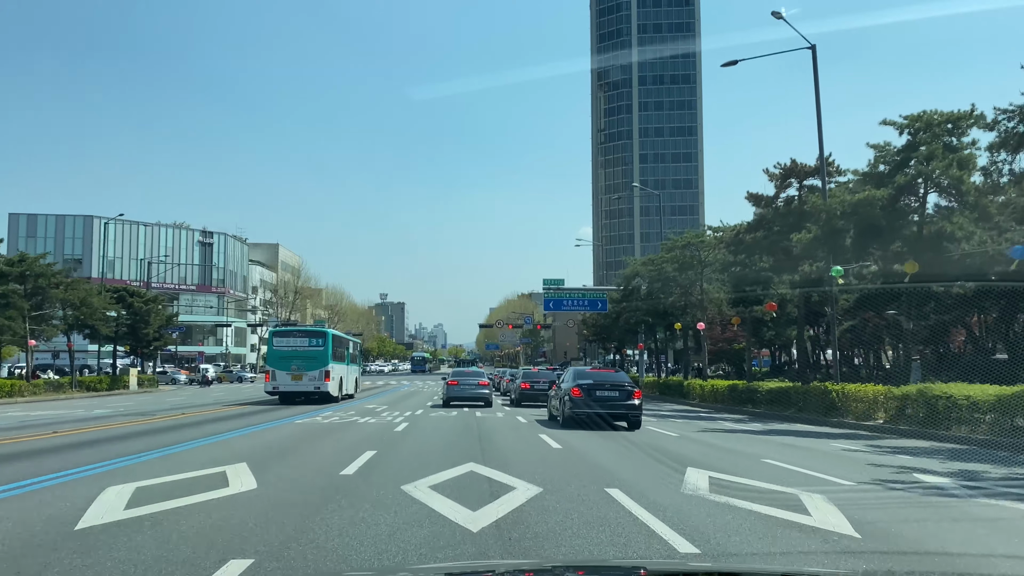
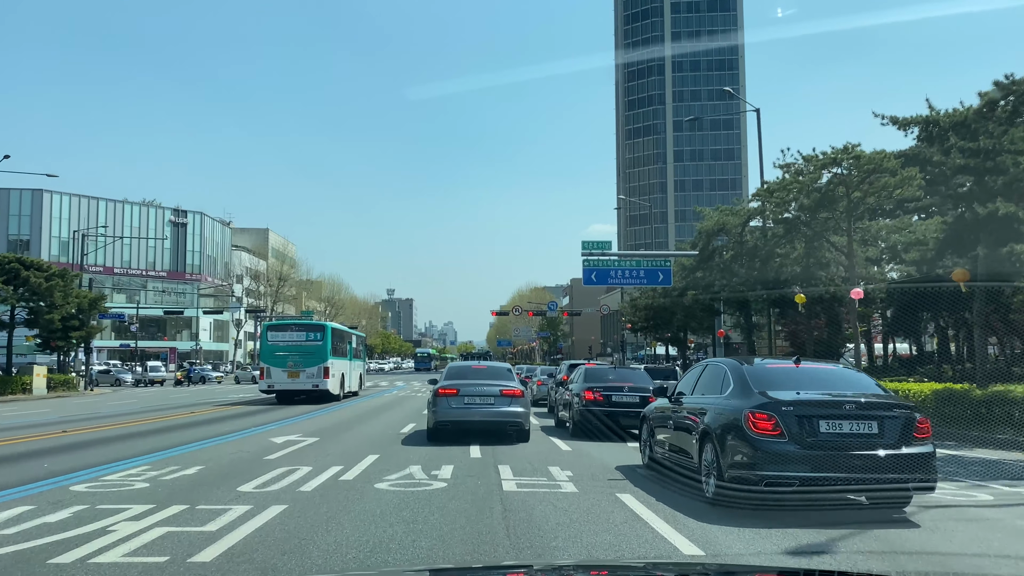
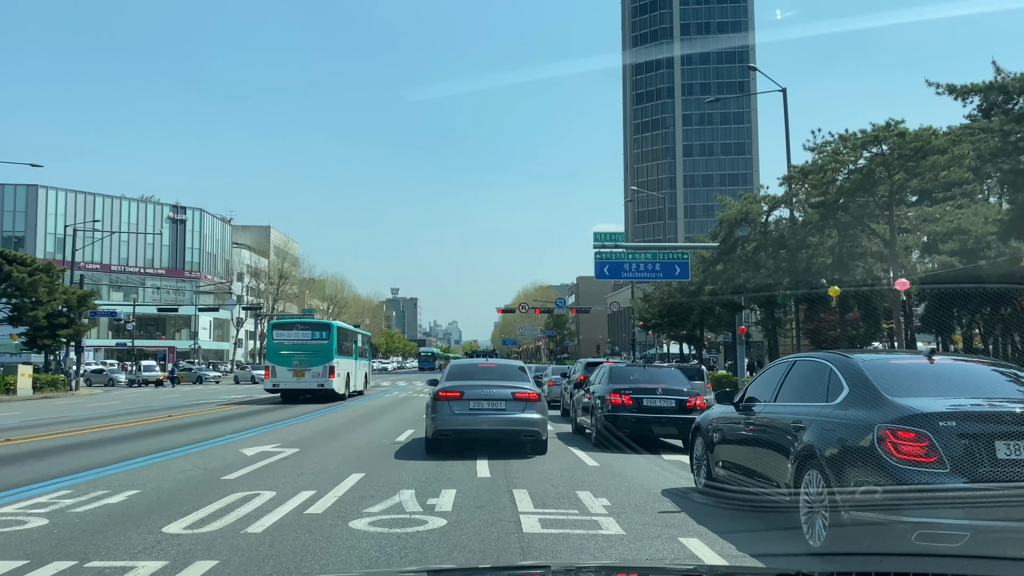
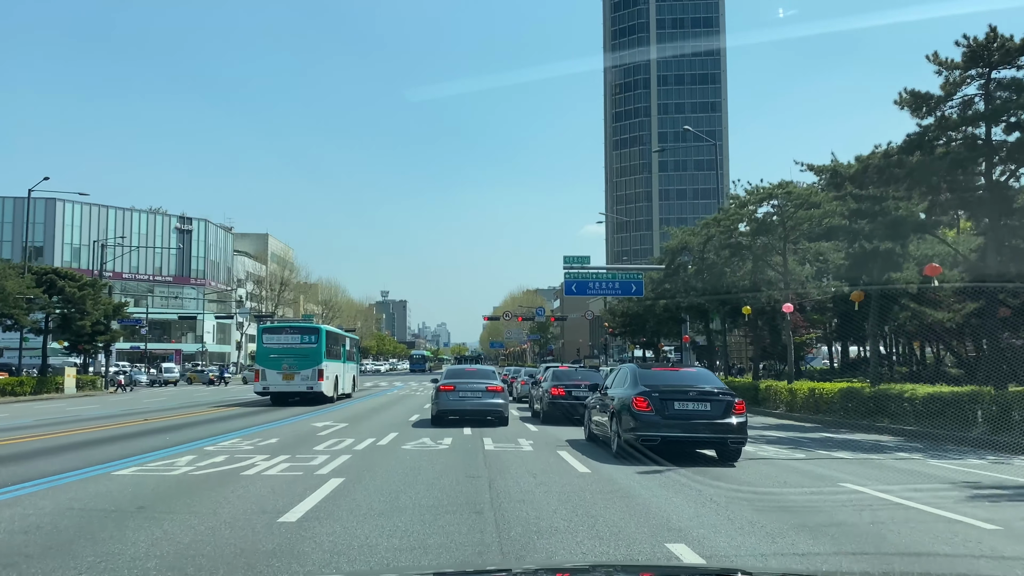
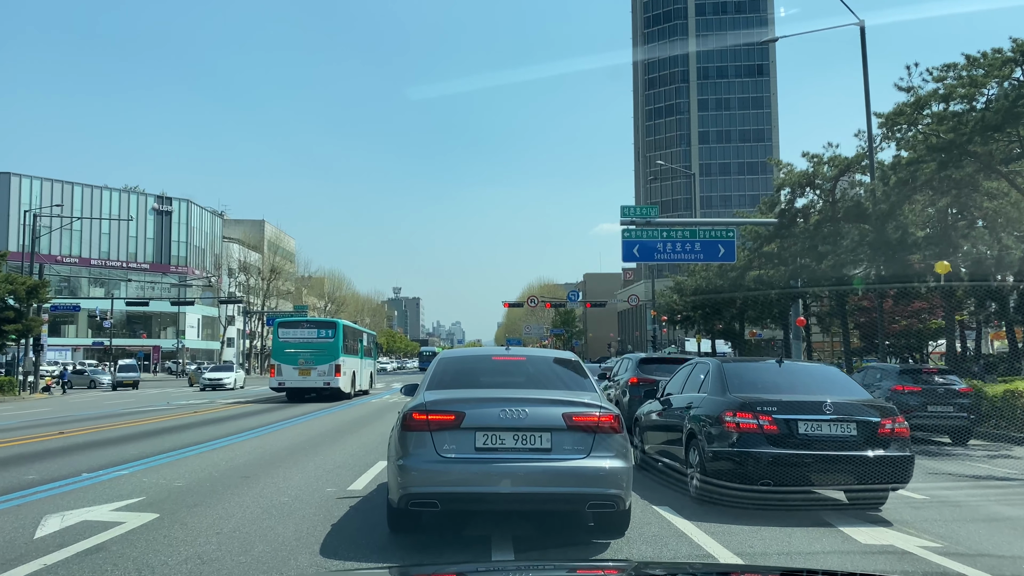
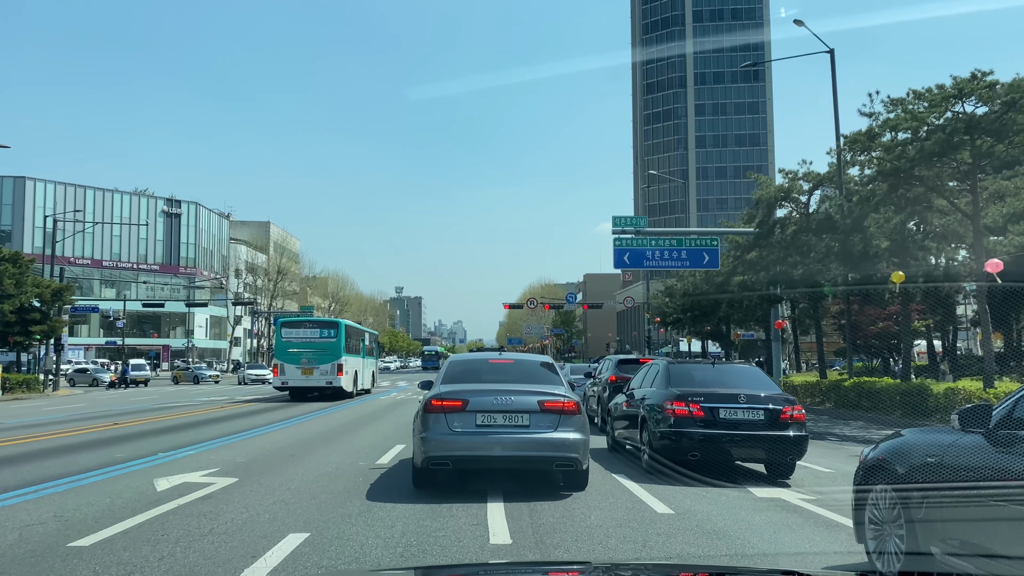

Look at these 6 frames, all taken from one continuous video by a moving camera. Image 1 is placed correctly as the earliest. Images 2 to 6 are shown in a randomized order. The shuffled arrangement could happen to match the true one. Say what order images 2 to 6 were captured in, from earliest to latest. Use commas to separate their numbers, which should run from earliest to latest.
4, 2, 3, 6, 5
